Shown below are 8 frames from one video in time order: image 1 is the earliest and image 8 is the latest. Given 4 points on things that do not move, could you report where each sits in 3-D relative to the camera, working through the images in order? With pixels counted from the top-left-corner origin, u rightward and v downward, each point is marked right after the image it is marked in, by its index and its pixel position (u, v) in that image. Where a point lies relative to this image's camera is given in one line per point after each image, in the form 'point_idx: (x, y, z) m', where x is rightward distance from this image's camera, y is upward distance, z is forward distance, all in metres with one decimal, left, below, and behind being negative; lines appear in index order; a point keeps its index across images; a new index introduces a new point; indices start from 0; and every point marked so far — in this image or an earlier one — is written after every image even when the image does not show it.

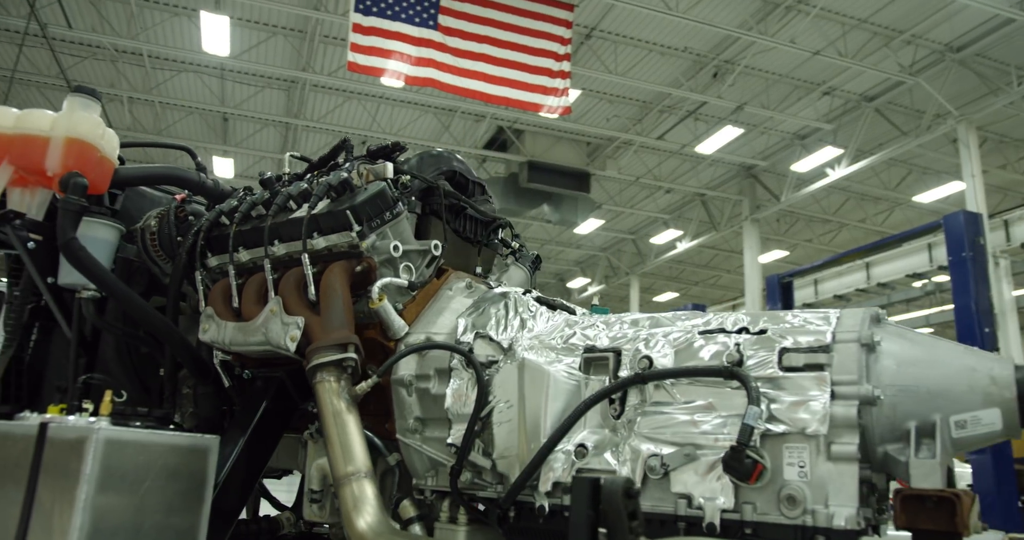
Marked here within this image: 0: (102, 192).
0: (-1.0, +0.2, +1.9) m
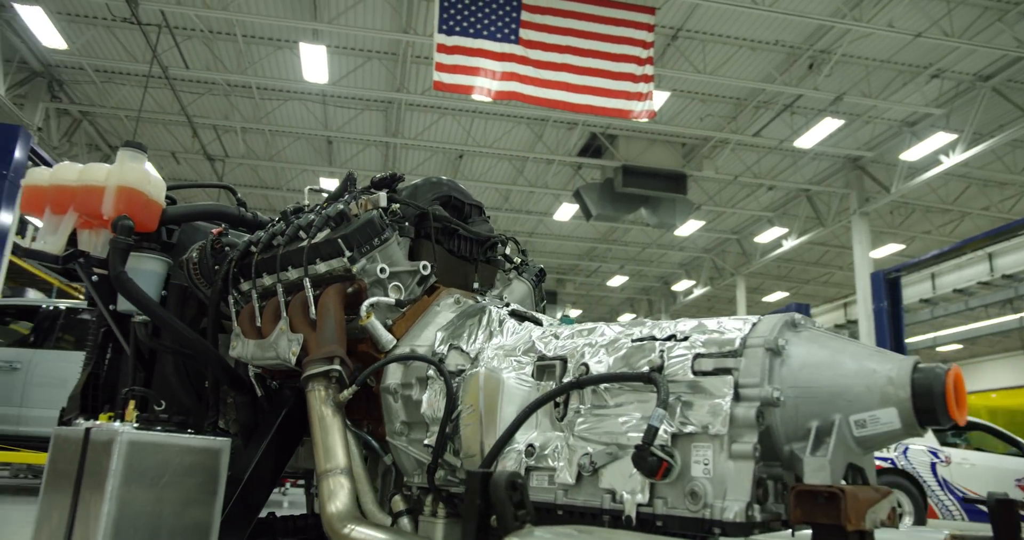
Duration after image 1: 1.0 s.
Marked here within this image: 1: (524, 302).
0: (-1.0, +0.1, +2.2) m
1: (0.0, -0.1, +2.2) m
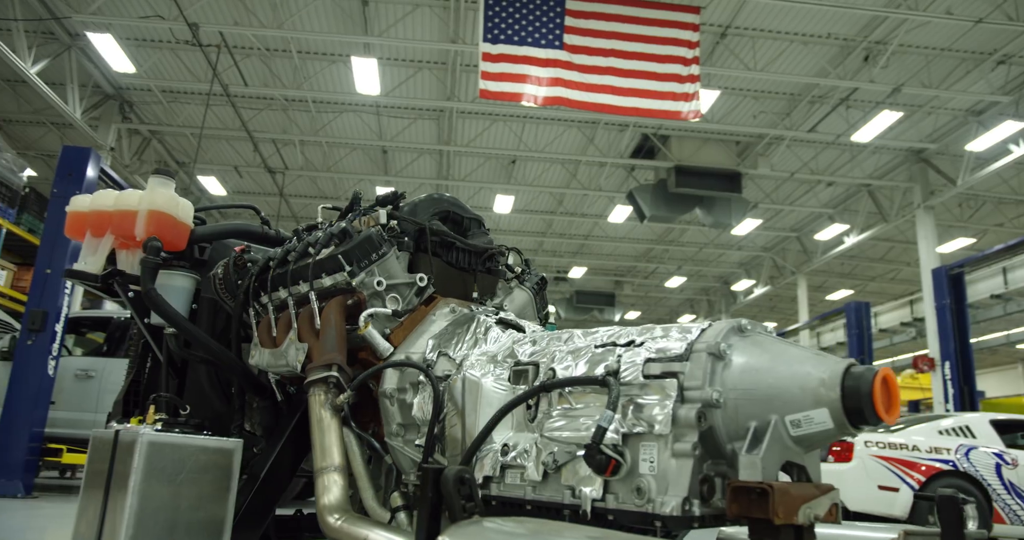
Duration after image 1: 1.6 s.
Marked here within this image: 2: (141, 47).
0: (-1.0, +0.1, +2.4) m
1: (0.0, -0.1, +2.4) m
2: (-6.0, +3.9, +13.2) m
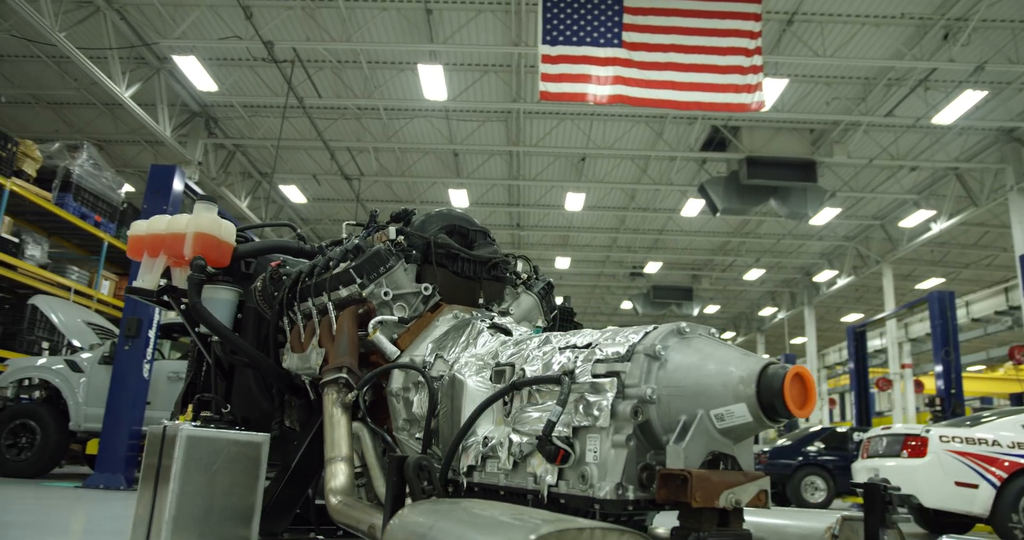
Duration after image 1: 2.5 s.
0: (-1.0, 0.0, +2.7) m
1: (+0.1, -0.1, +2.5) m
2: (-4.9, +3.8, +13.9) m
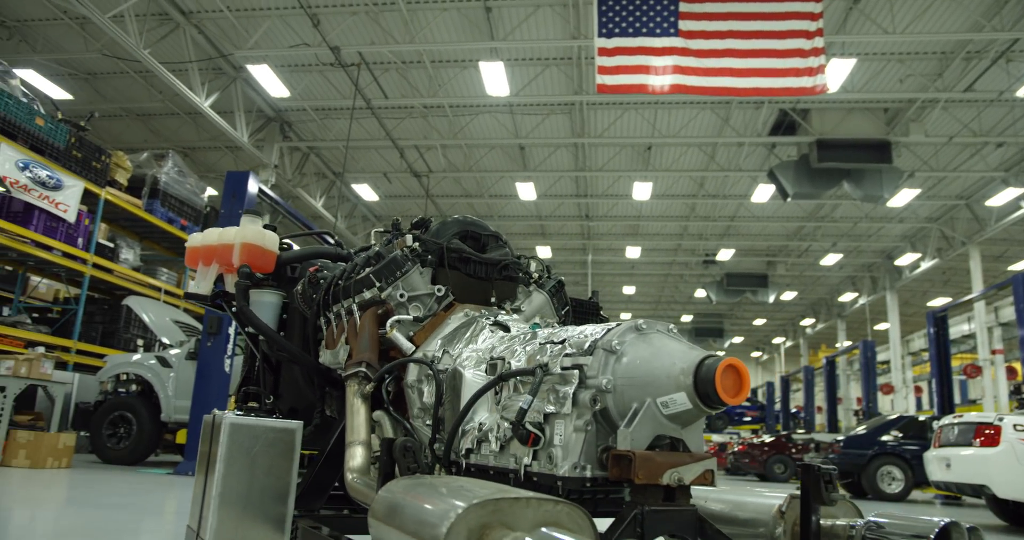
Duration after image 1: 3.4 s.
0: (-1.0, 0.0, +3.0) m
1: (+0.1, -0.1, +2.7) m
2: (-3.8, +3.8, +14.5) m
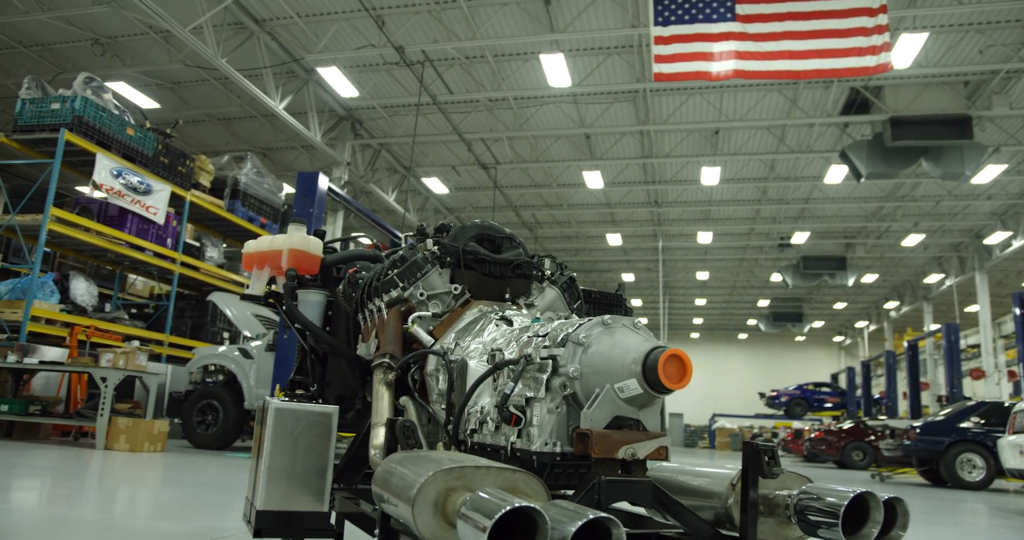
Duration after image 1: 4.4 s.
0: (-0.9, 0.0, +3.4) m
1: (+0.2, -0.1, +3.0) m
2: (-2.7, +4.0, +15.0) m
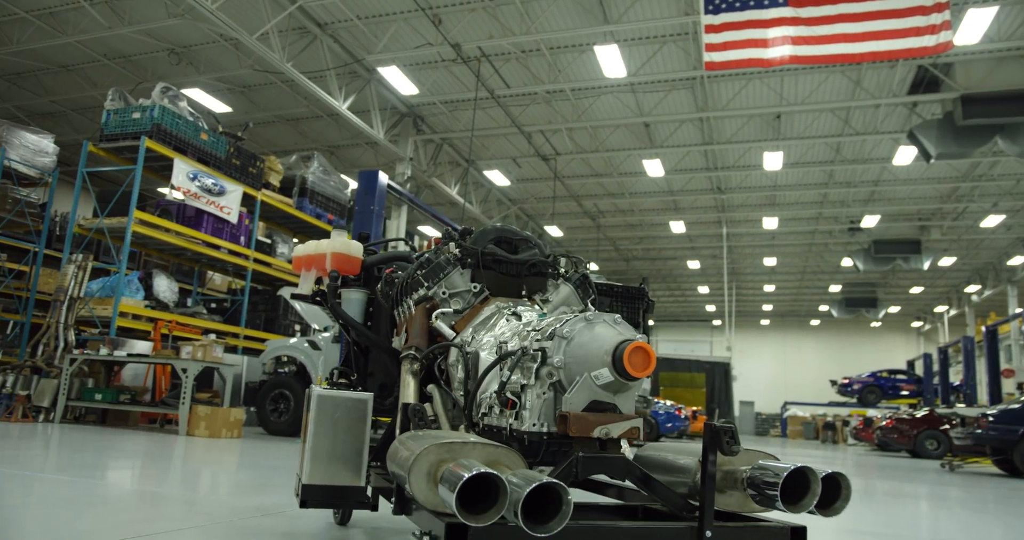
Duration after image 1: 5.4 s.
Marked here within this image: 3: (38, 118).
0: (-0.8, 0.0, +3.7) m
1: (+0.2, -0.1, +3.3) m
2: (-1.6, +4.1, +15.4) m
3: (-11.9, +3.8, +19.2) m
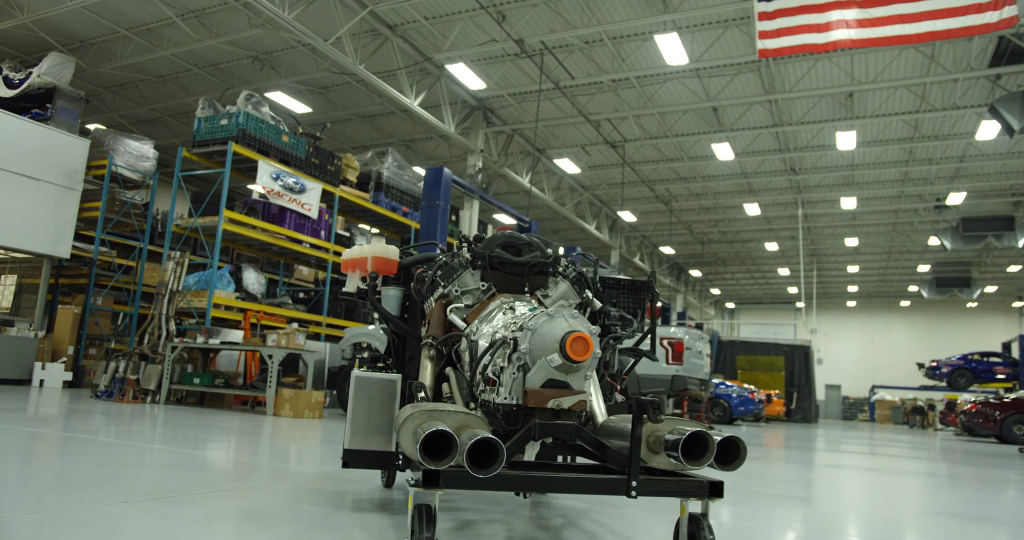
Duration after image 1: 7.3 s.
0: (-0.7, 0.0, +4.4) m
1: (+0.3, -0.1, +3.8) m
2: (-0.3, +4.3, +16.0) m
3: (-10.2, +4.0, +20.9) m
